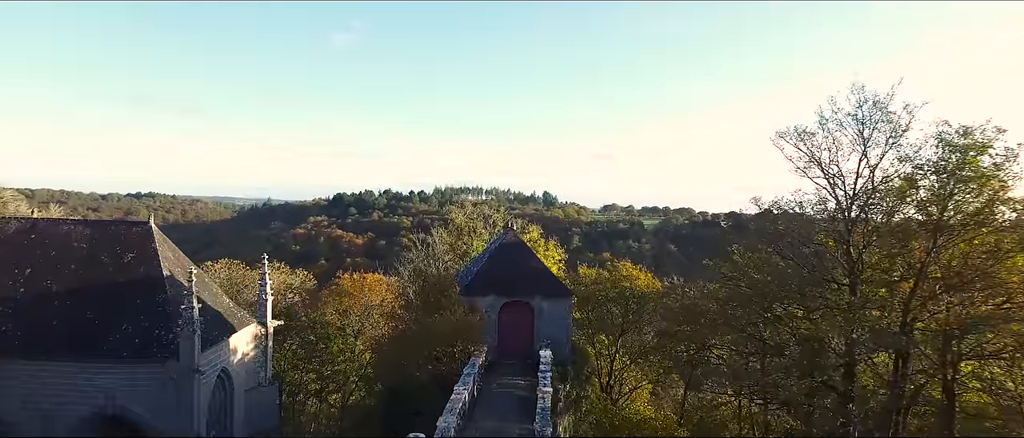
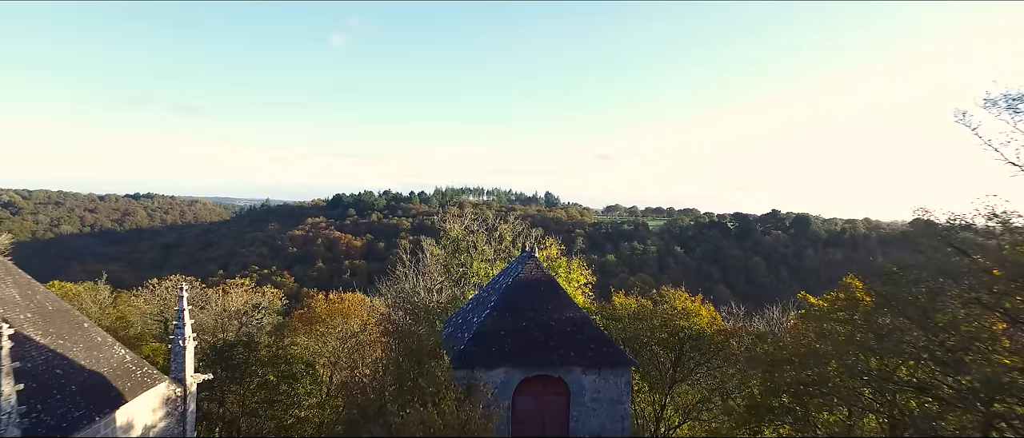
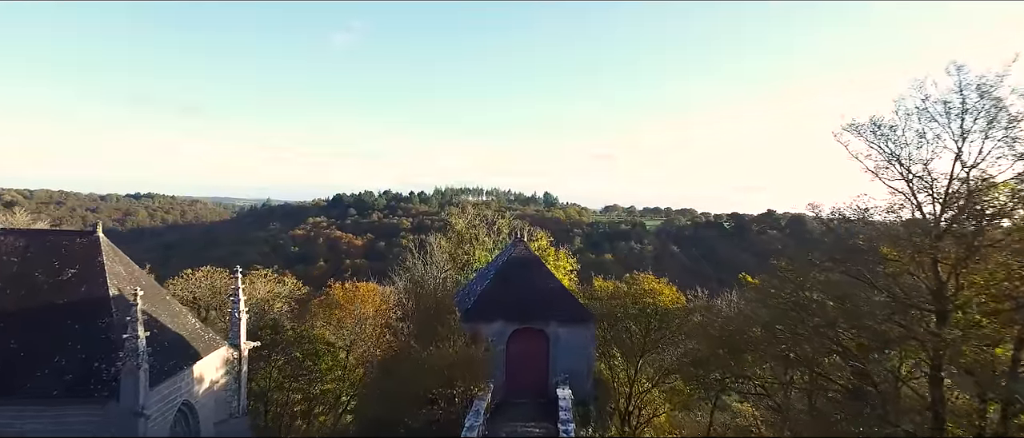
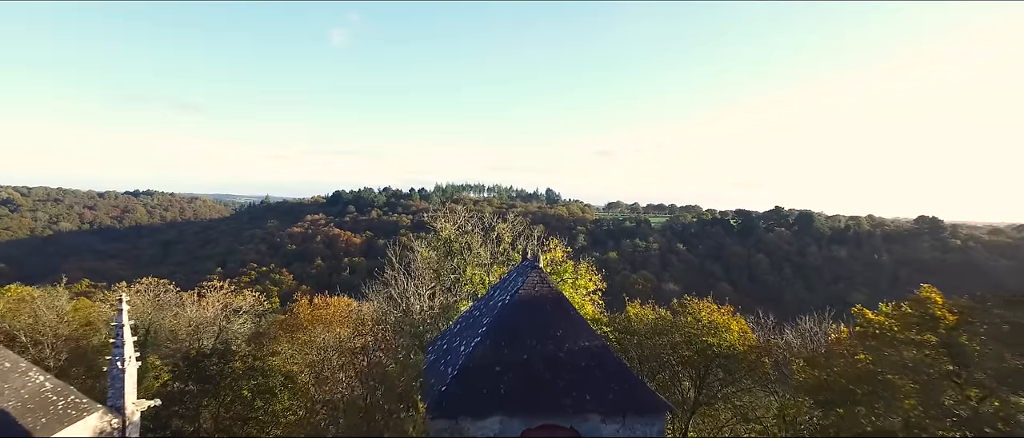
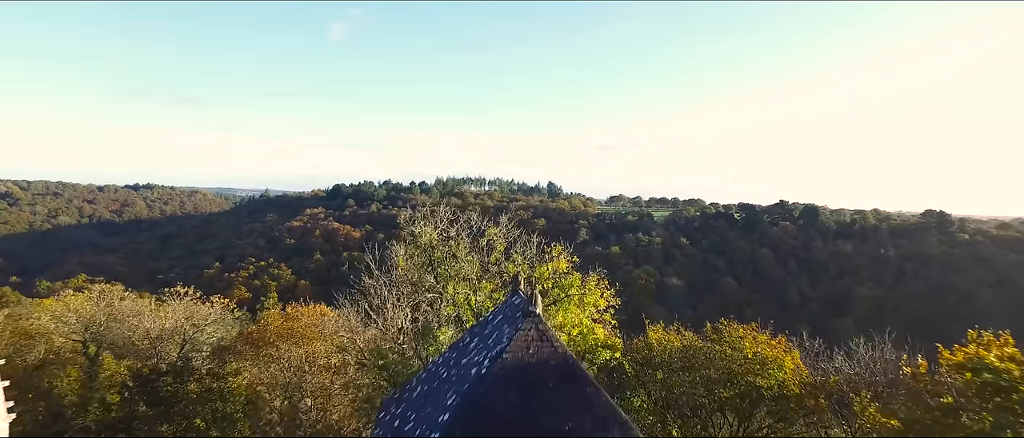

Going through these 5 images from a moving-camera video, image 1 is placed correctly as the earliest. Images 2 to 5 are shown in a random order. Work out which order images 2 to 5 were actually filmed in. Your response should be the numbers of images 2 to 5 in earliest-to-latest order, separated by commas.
3, 2, 4, 5
